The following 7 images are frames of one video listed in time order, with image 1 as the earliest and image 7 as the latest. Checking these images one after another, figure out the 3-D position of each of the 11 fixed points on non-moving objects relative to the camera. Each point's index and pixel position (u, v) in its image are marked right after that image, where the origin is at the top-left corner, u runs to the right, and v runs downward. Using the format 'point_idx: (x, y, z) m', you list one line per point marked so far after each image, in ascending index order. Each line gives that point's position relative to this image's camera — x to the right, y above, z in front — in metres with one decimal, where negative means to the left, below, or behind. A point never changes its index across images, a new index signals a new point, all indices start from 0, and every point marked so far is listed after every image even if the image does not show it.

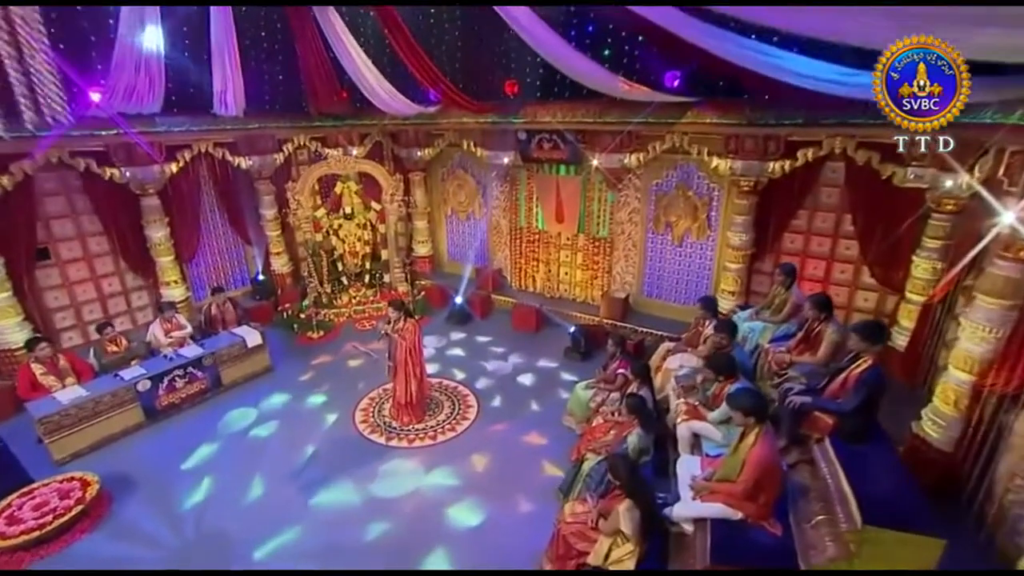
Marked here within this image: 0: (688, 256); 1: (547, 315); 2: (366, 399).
0: (+2.4, +0.4, +8.1) m
1: (+0.5, -0.4, +9.2) m
2: (-1.8, -1.4, +7.4) m
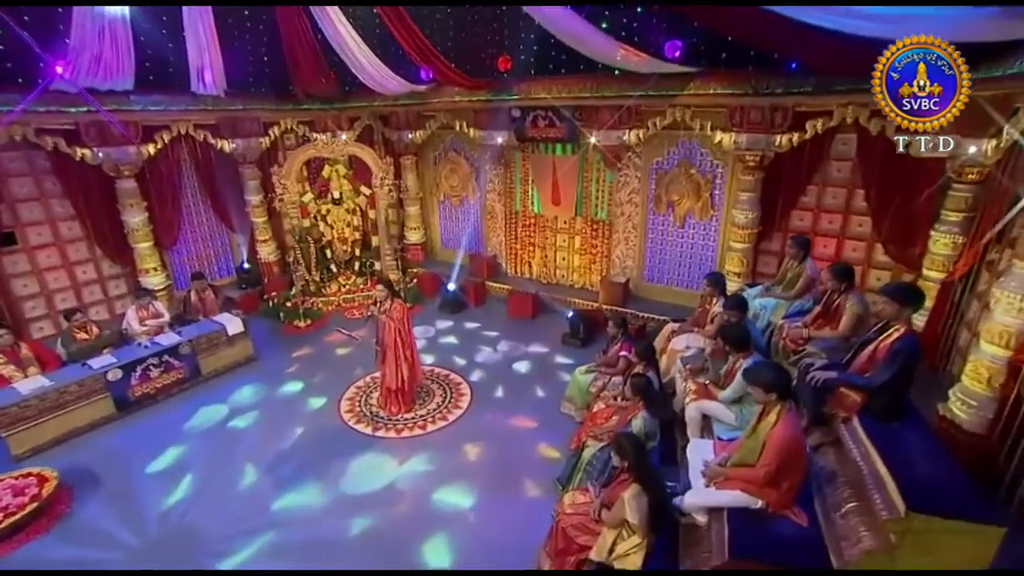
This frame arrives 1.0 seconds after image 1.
0: (+2.3, +0.6, +7.7) m
1: (+0.5, -0.2, +8.8) m
2: (-1.8, -1.2, +7.0) m
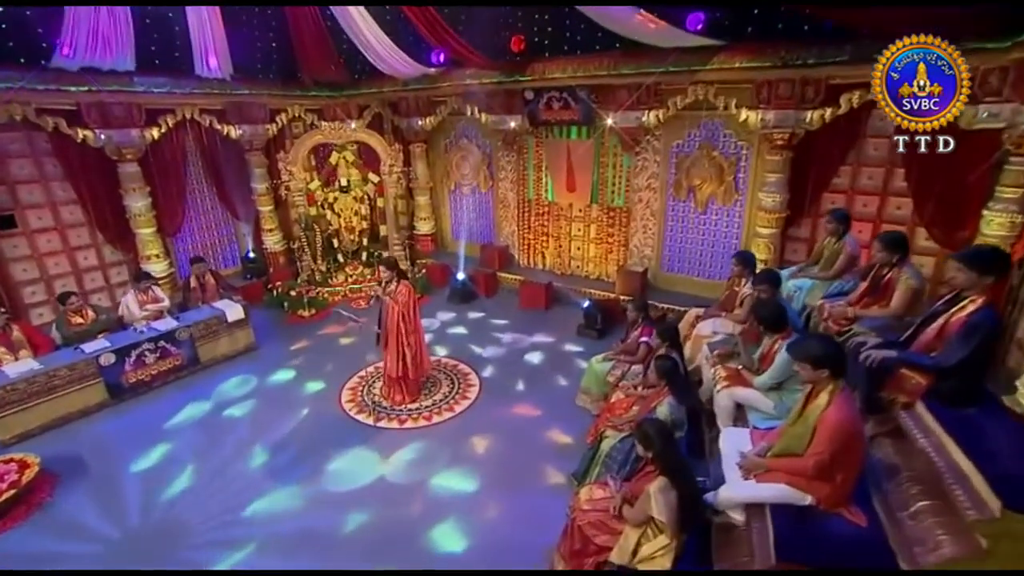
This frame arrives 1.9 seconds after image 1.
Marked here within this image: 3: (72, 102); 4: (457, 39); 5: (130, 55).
0: (+2.5, +0.8, +7.3) m
1: (+0.7, -0.1, +8.5) m
2: (-1.7, -1.0, +6.7) m
3: (-5.1, +2.2, +7.0) m
4: (-0.7, +2.9, +7.1) m
5: (-4.3, +2.7, +6.9) m
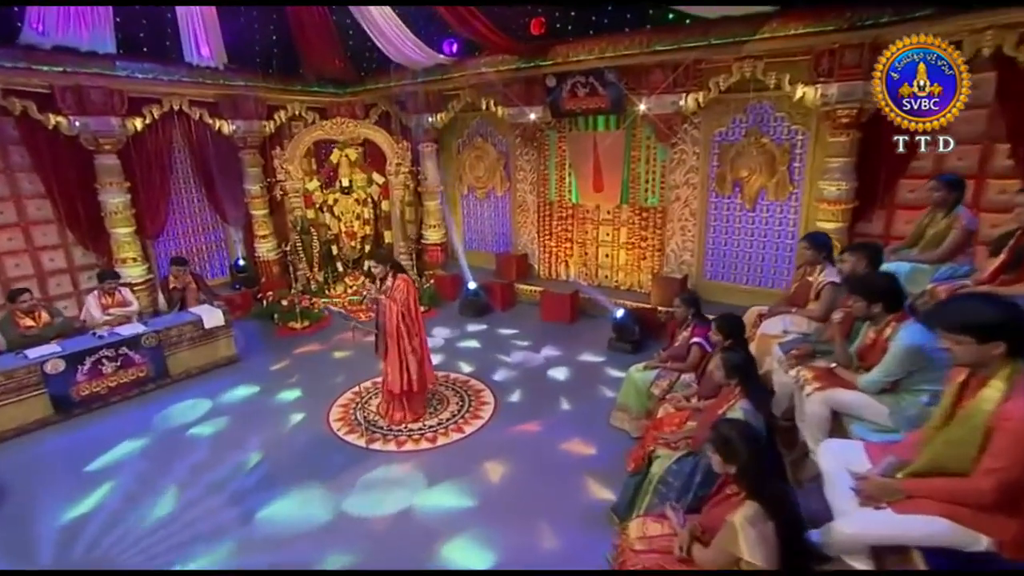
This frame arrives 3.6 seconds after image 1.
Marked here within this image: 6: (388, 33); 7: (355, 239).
0: (+2.7, +0.7, +6.4) m
1: (+0.9, -0.2, +7.5) m
2: (-1.5, -1.0, +5.7) m
3: (-4.9, +2.1, +6.3) m
4: (-0.4, +2.9, +6.3) m
5: (-4.1, +2.6, +6.2) m
6: (-1.4, +2.8, +6.7) m
7: (-2.2, +0.7, +8.3) m
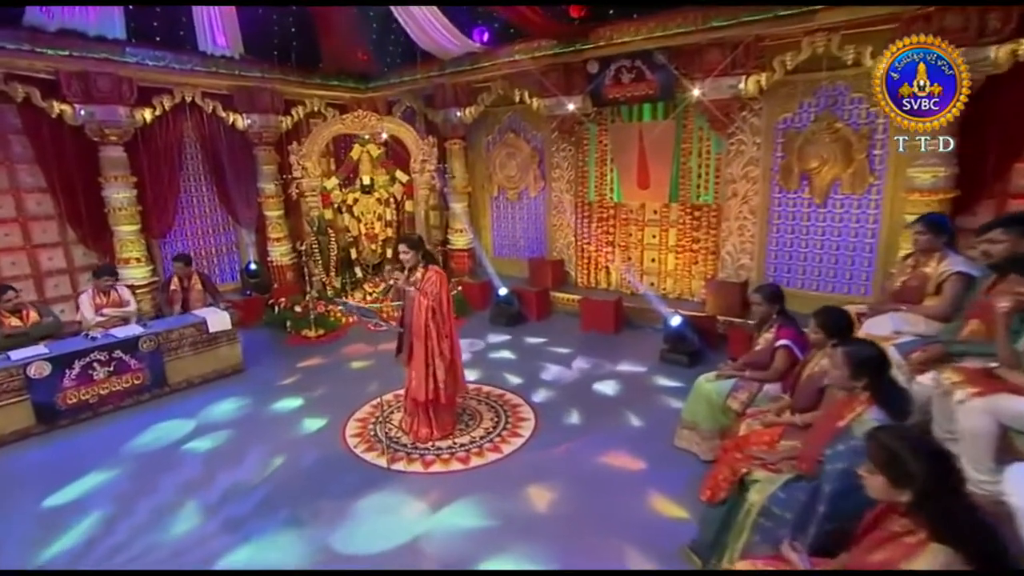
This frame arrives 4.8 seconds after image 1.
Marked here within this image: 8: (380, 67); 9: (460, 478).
0: (+3.0, +0.6, +5.6) m
1: (+1.3, -0.3, +6.7) m
2: (-1.2, -1.0, +5.0) m
3: (-4.5, +2.2, +5.9) m
4: (0.0, +2.9, +5.7) m
5: (-3.7, +2.6, +5.8) m
6: (-1.0, +2.8, +6.2) m
7: (-1.7, +0.6, +7.7) m
8: (-1.7, +2.9, +7.7) m
9: (-0.3, -1.2, +4.0) m
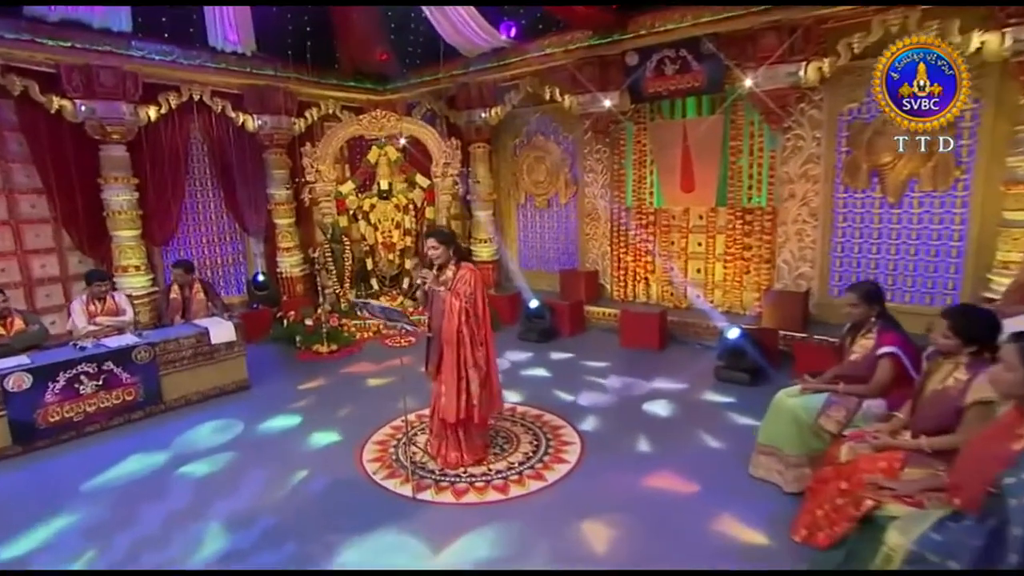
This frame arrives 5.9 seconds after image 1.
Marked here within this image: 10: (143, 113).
0: (+3.3, +0.6, +5.0) m
1: (+1.6, -0.4, +6.1) m
2: (-0.9, -1.0, +4.4) m
3: (-4.2, +2.1, +5.4) m
4: (+0.3, +2.8, +5.3) m
5: (-3.4, +2.6, +5.4) m
6: (-0.6, +2.7, +5.7) m
7: (-1.4, +0.4, +7.2) m
8: (-1.4, +2.7, +7.3) m
9: (-0.1, -1.2, +3.3) m
10: (-3.7, +1.8, +6.0) m
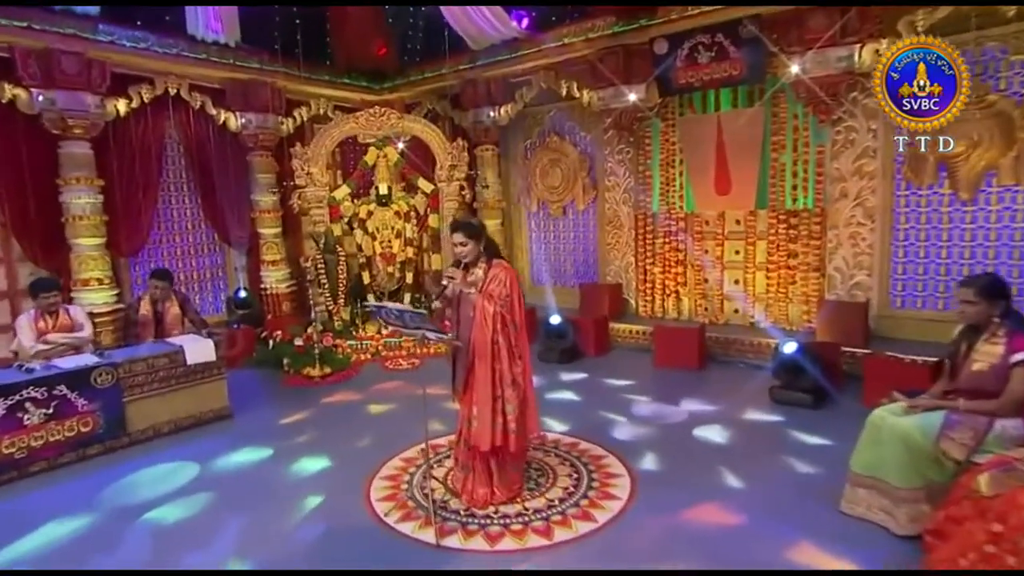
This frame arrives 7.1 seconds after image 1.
0: (+3.5, +0.5, +4.4) m
1: (+1.8, -0.5, +5.4) m
2: (-0.7, -1.1, +3.6) m
3: (-4.0, +2.0, +4.7) m
4: (+0.4, +2.7, +4.7) m
5: (-3.3, +2.5, +4.7) m
6: (-0.5, +2.6, +5.1) m
7: (-1.3, +0.2, +6.4) m
8: (-1.3, +2.5, +6.7) m
9: (+0.2, -1.2, +2.6) m
10: (-3.5, +1.6, +5.3) m
